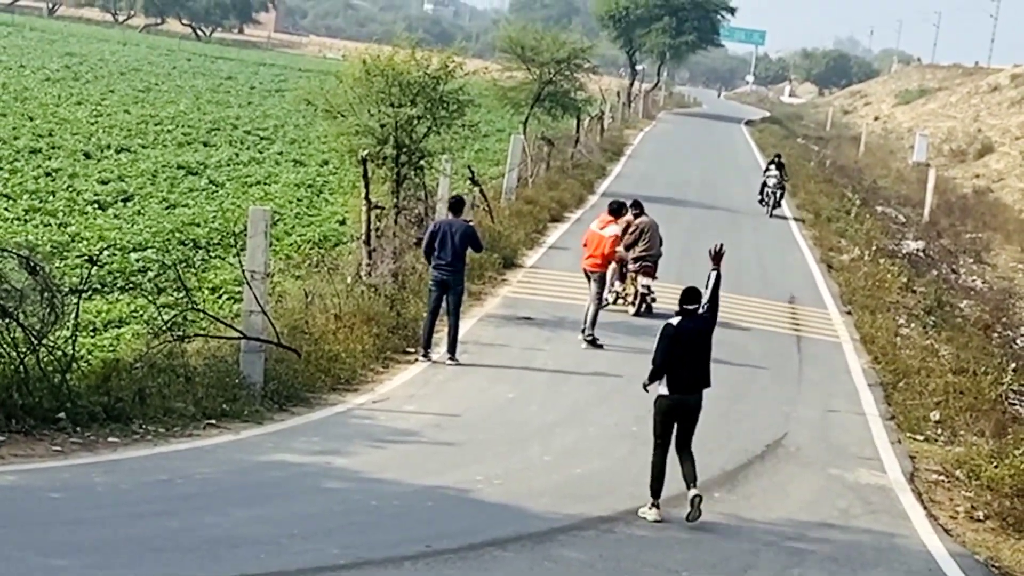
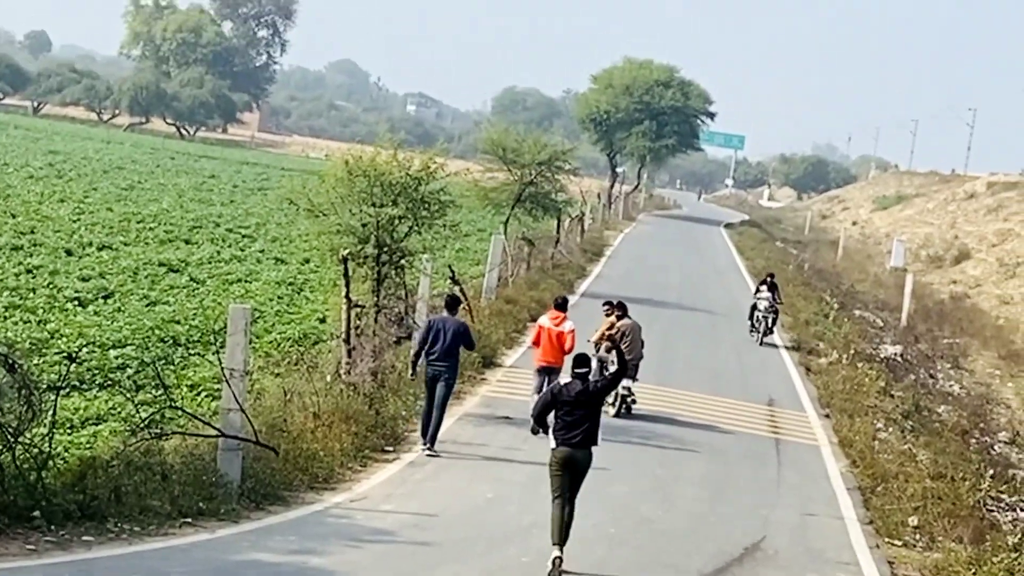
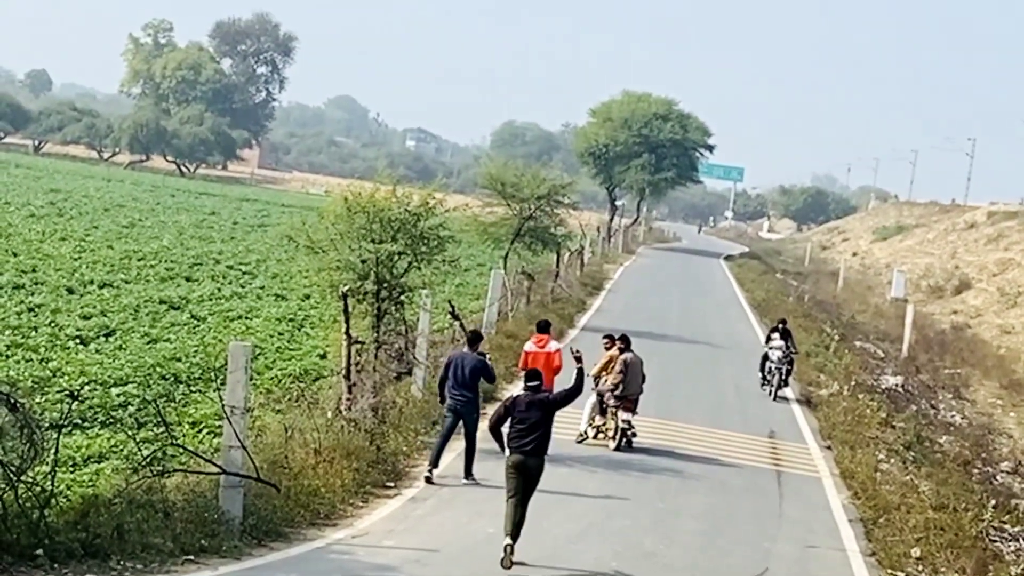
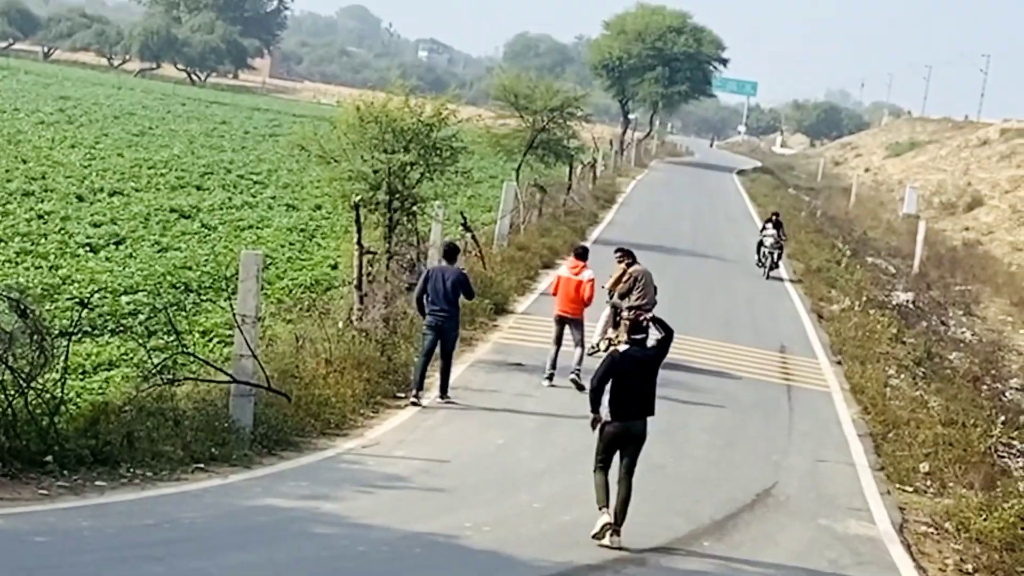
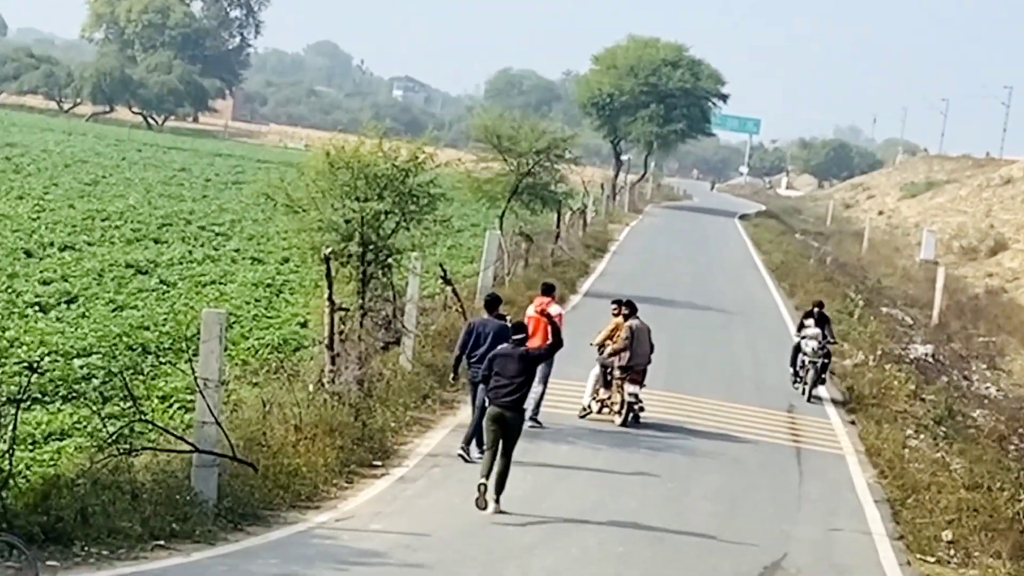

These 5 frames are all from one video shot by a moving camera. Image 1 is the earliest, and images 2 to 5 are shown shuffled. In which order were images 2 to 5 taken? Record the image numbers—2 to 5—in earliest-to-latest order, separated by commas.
4, 2, 3, 5
